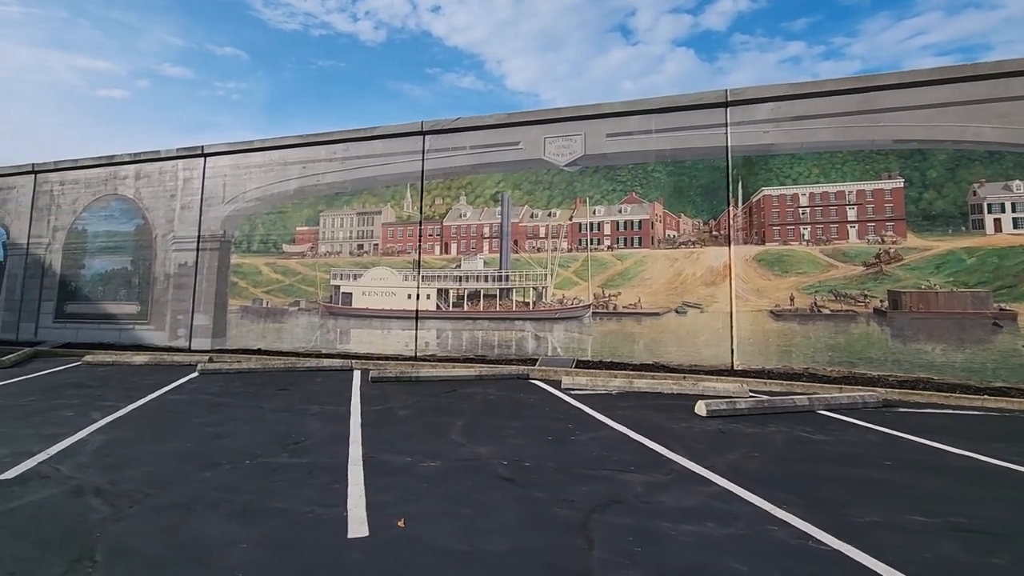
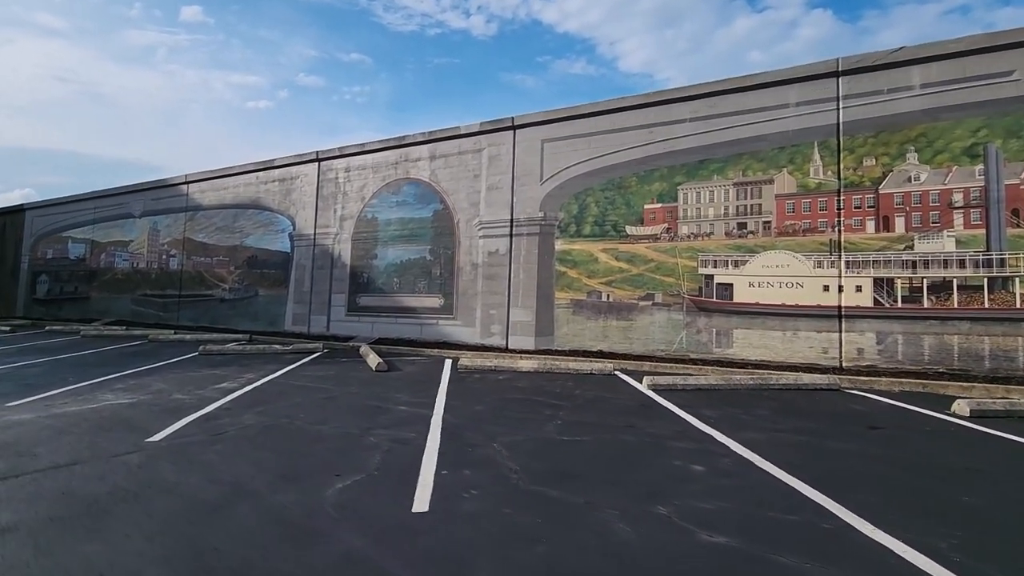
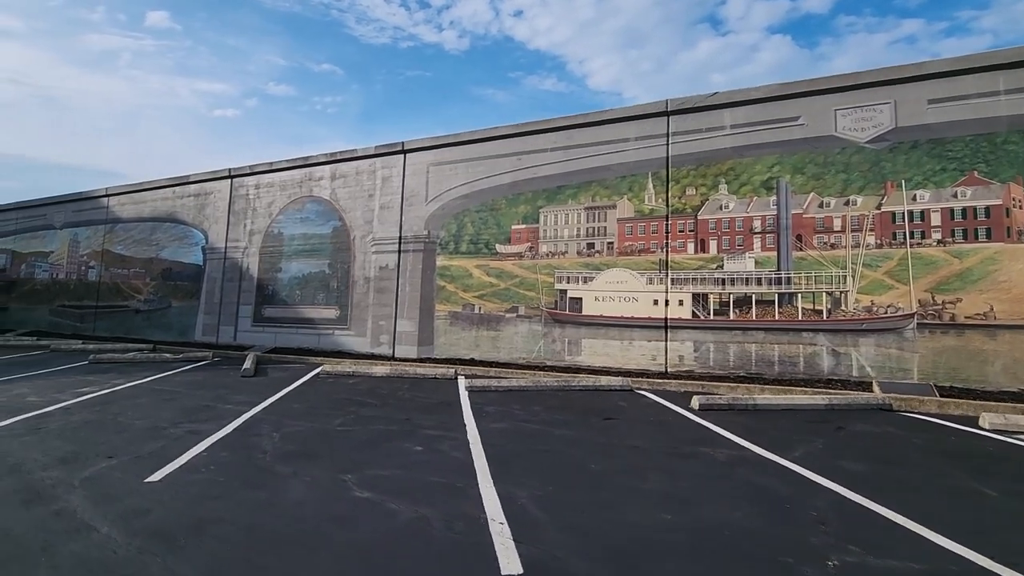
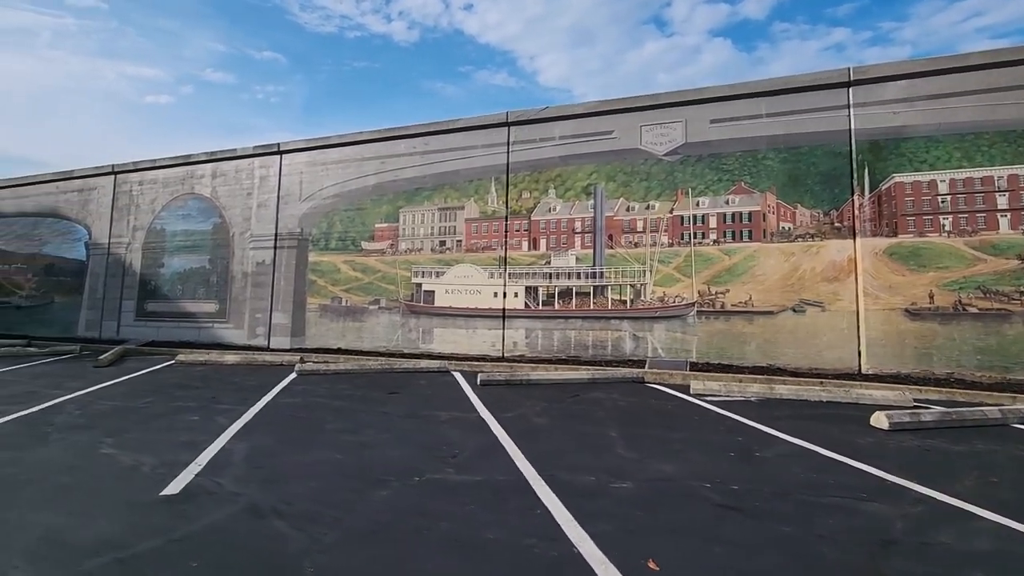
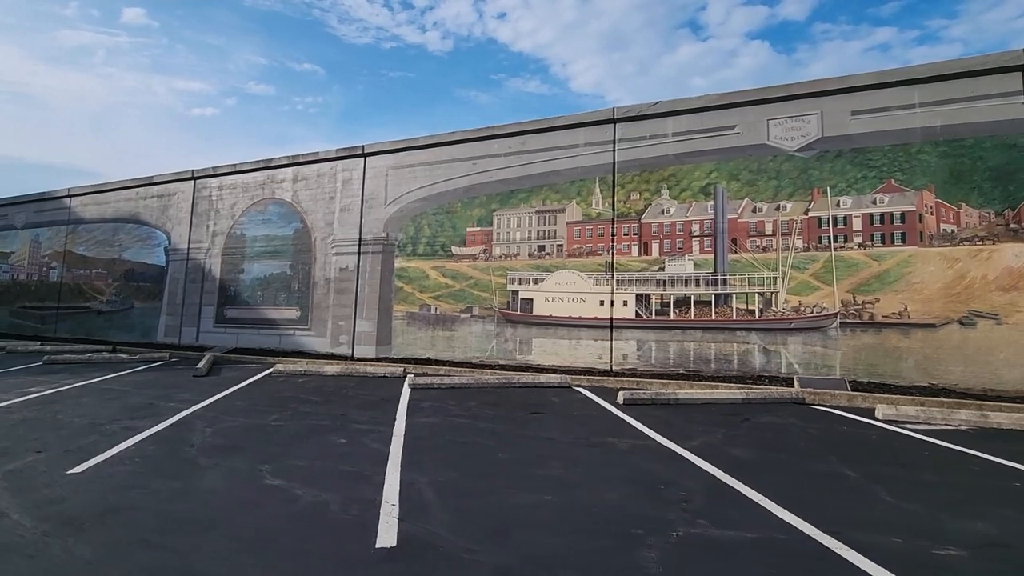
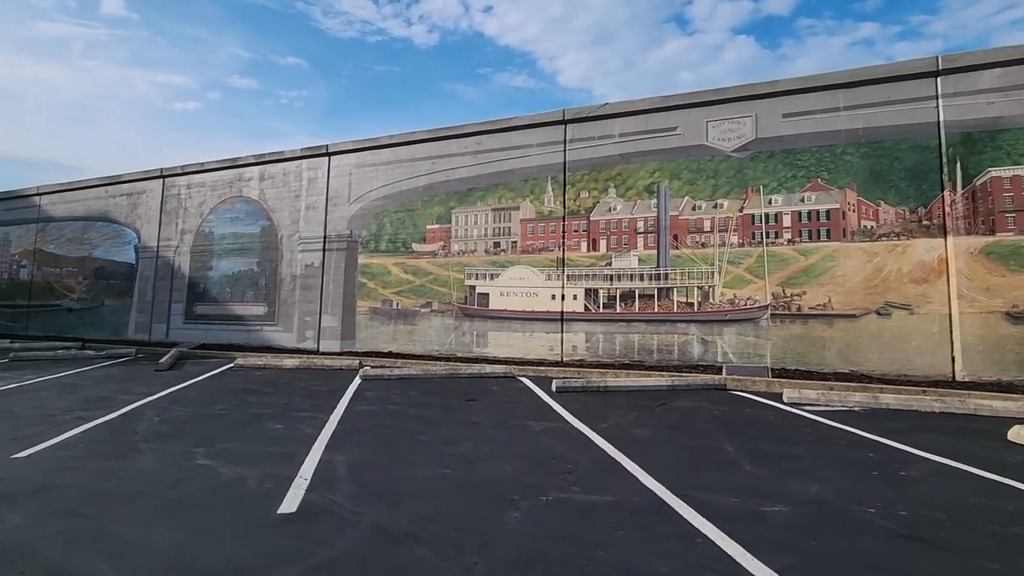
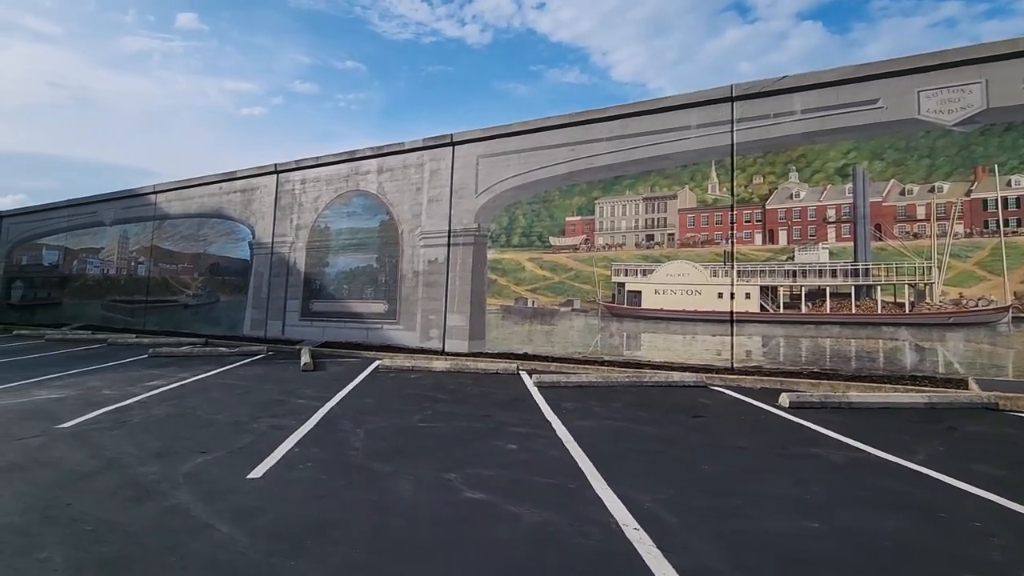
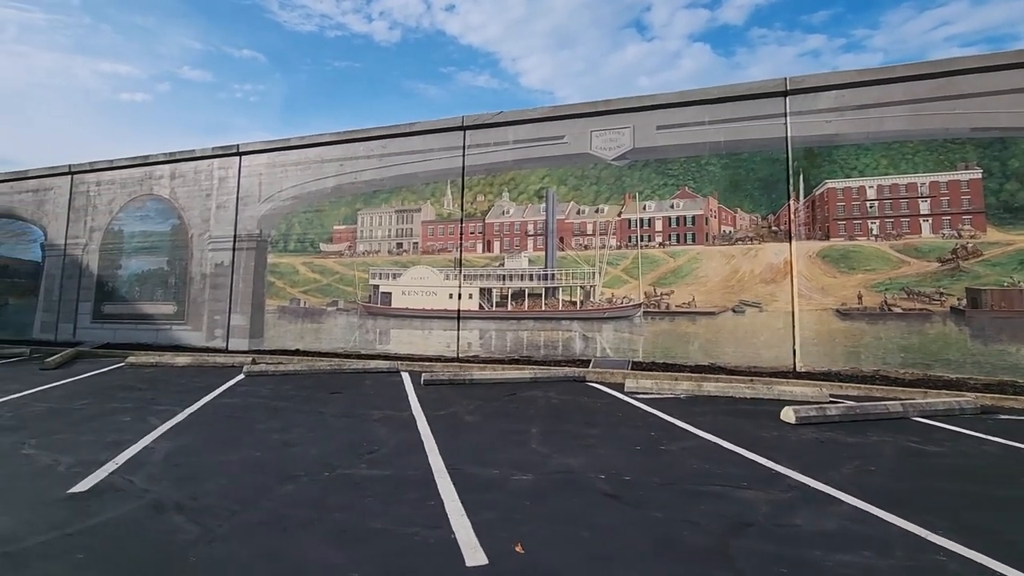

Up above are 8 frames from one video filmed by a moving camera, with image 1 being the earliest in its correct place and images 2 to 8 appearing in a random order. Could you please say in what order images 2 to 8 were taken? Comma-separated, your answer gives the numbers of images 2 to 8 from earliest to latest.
8, 4, 6, 5, 3, 7, 2
